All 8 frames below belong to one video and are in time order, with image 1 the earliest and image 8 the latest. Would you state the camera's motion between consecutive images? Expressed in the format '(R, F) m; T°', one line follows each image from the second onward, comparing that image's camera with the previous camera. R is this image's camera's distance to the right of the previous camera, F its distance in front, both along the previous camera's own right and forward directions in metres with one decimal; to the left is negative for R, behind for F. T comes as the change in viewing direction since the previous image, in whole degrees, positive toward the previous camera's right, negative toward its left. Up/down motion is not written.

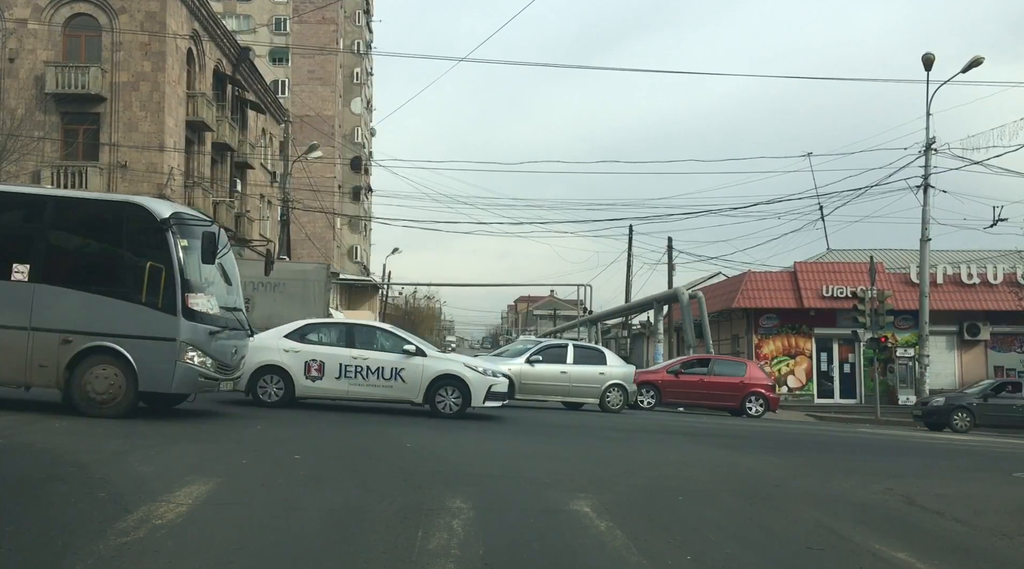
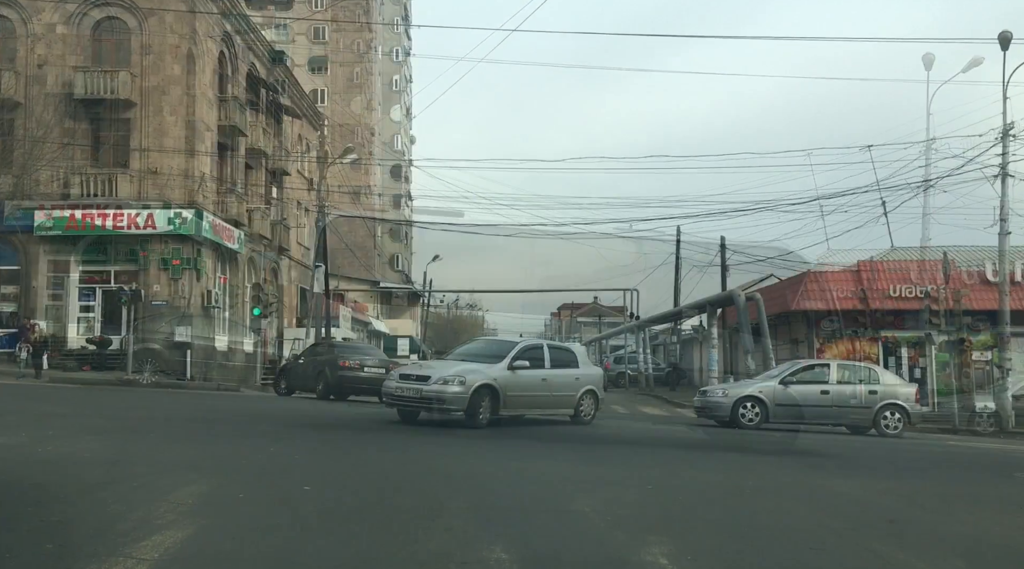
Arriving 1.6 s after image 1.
(-0.1, +1.5) m; -3°
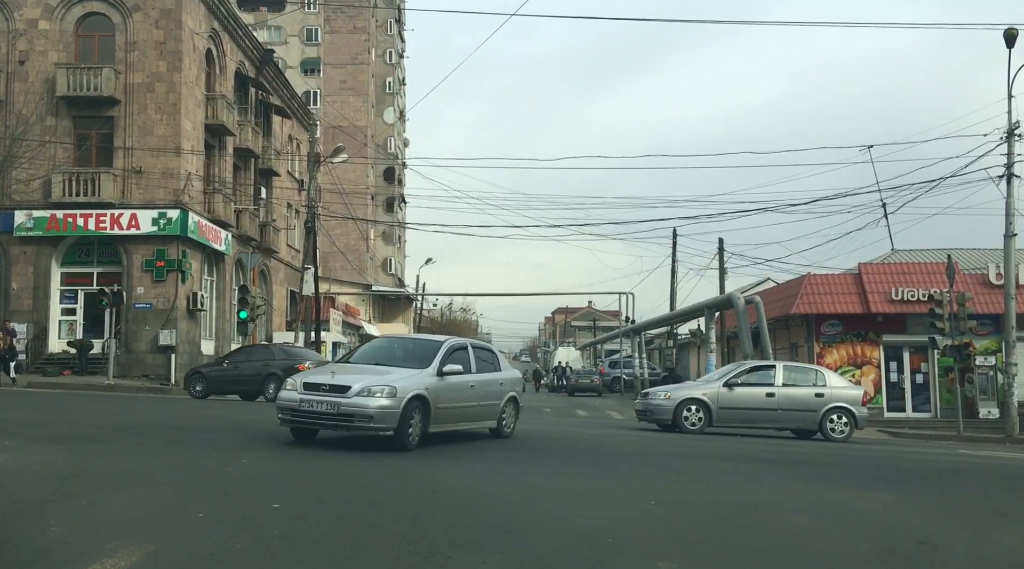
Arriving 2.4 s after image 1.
(0.0, +0.7) m; 0°
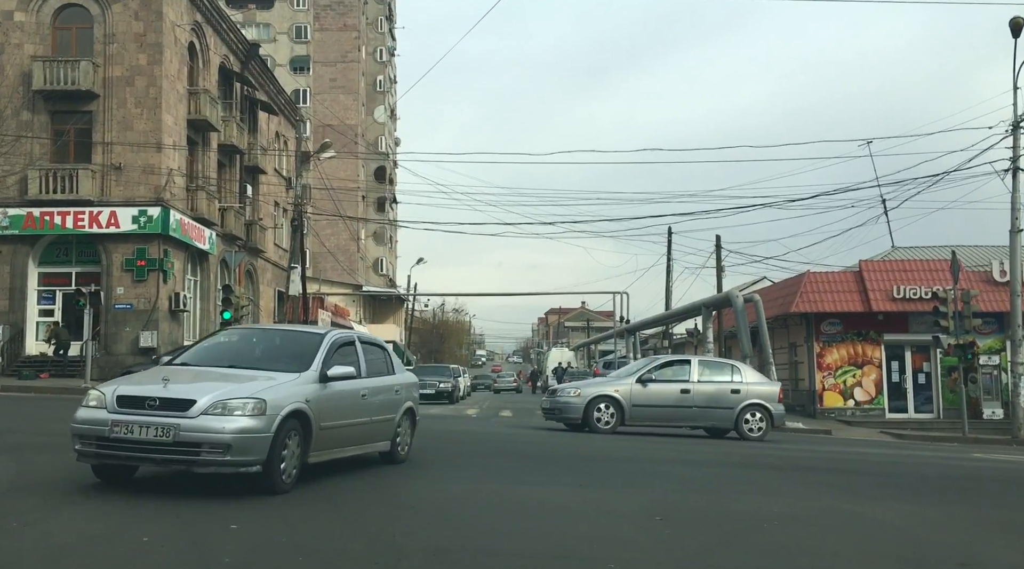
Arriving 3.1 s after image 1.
(0.0, +0.8) m; 0°
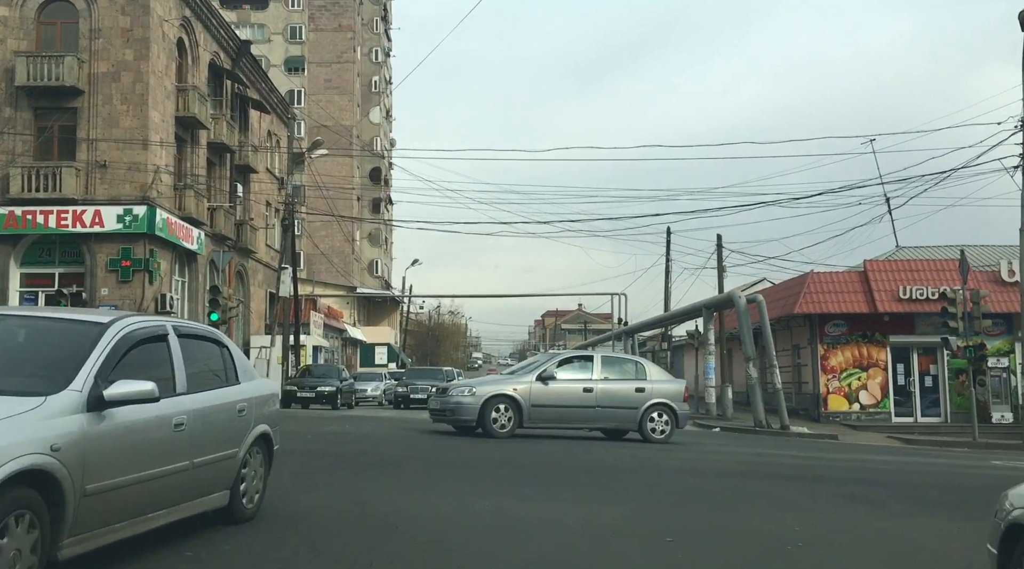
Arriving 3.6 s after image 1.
(0.0, +0.8) m; 0°
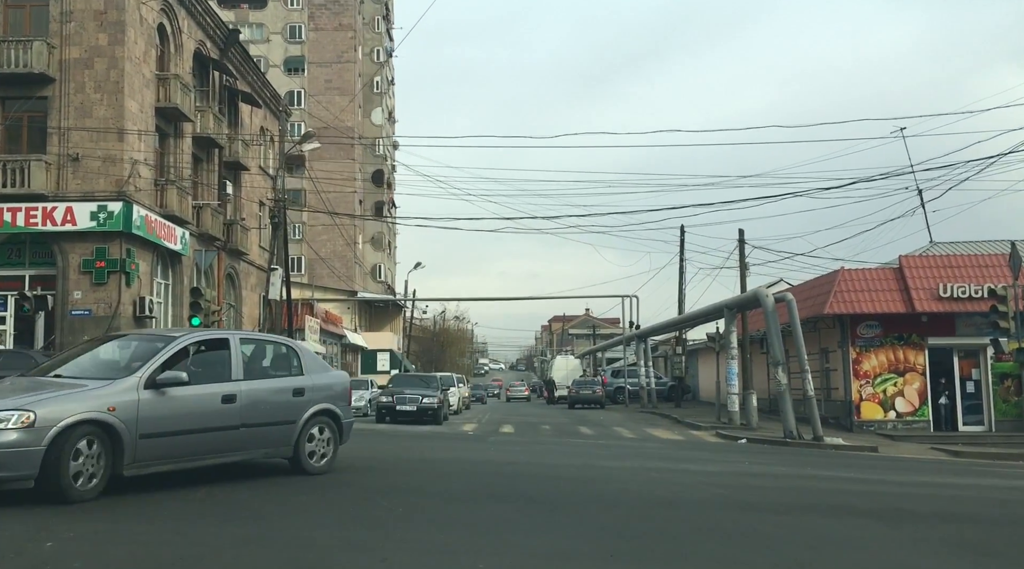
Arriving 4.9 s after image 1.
(0.0, +2.1) m; 0°
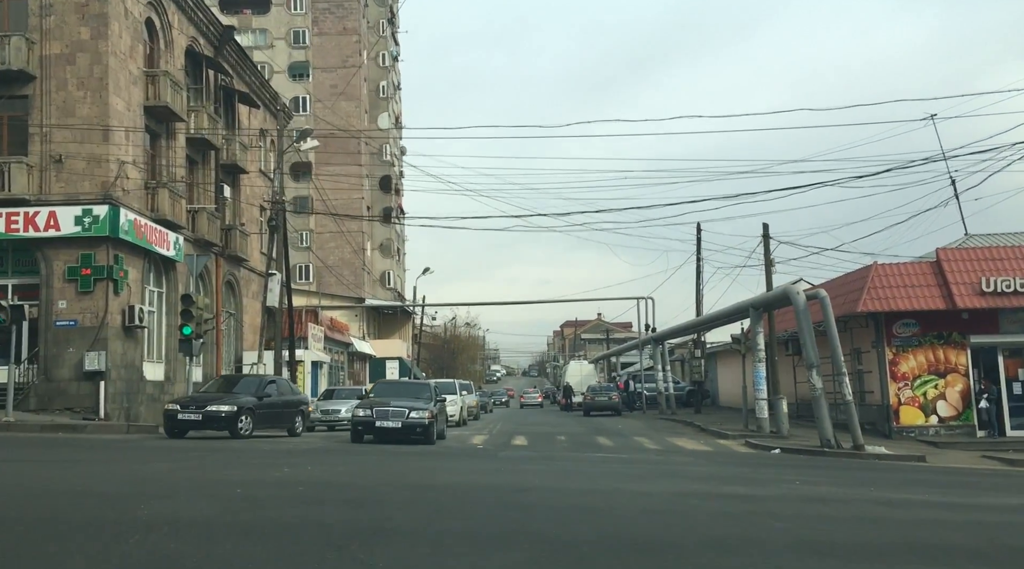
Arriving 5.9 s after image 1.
(0.0, +1.6) m; -1°
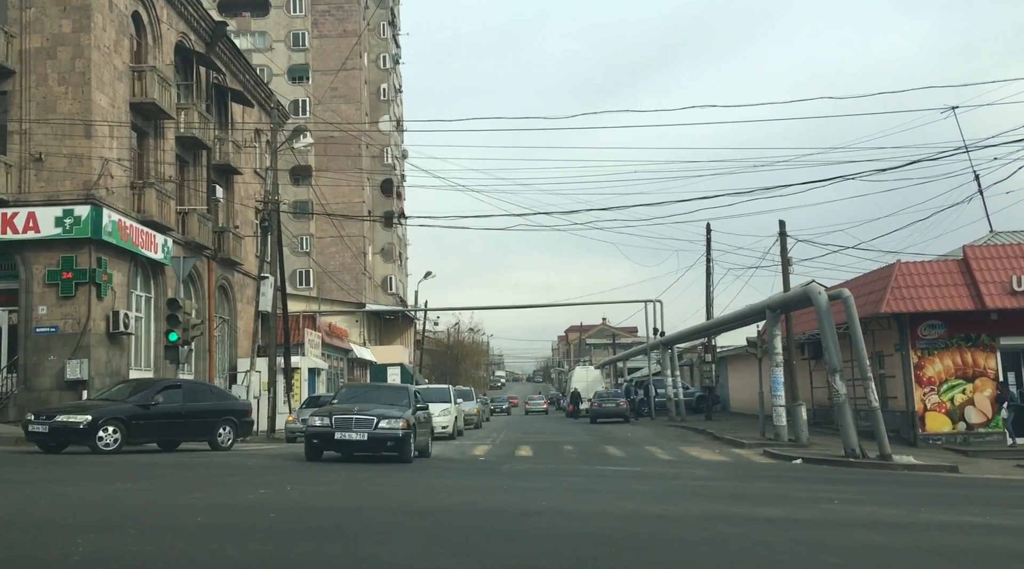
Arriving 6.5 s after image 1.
(0.0, +1.2) m; 0°
